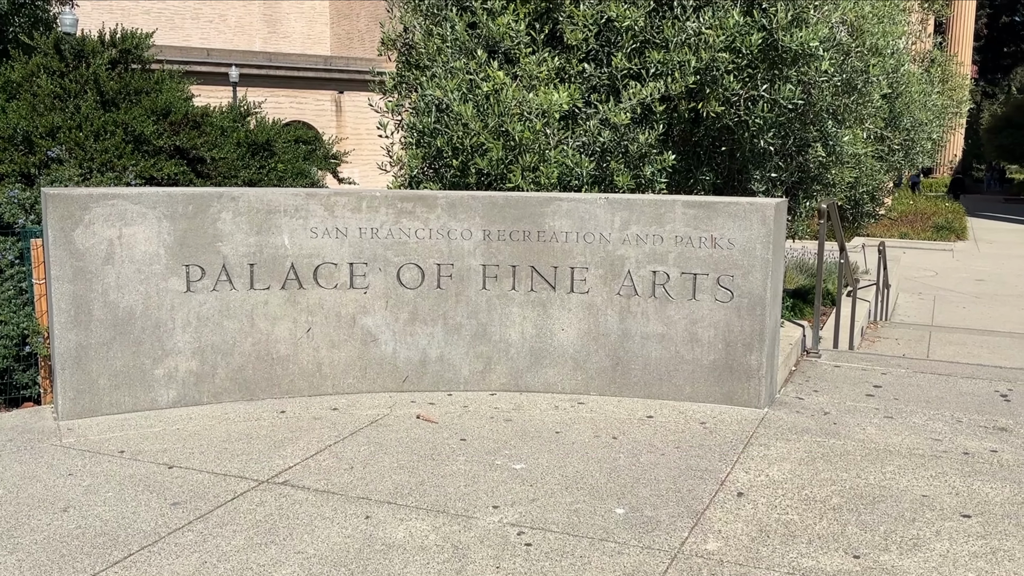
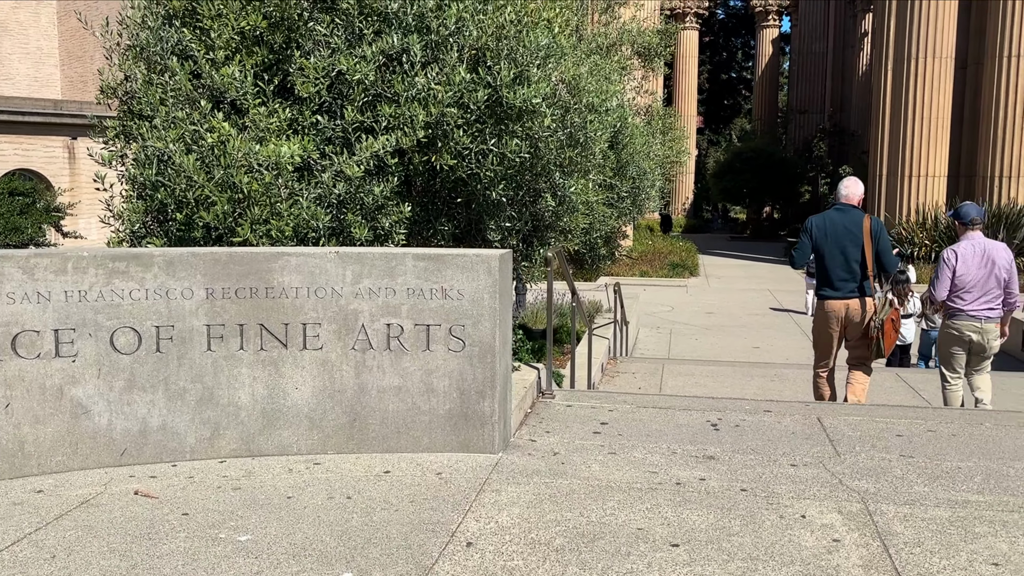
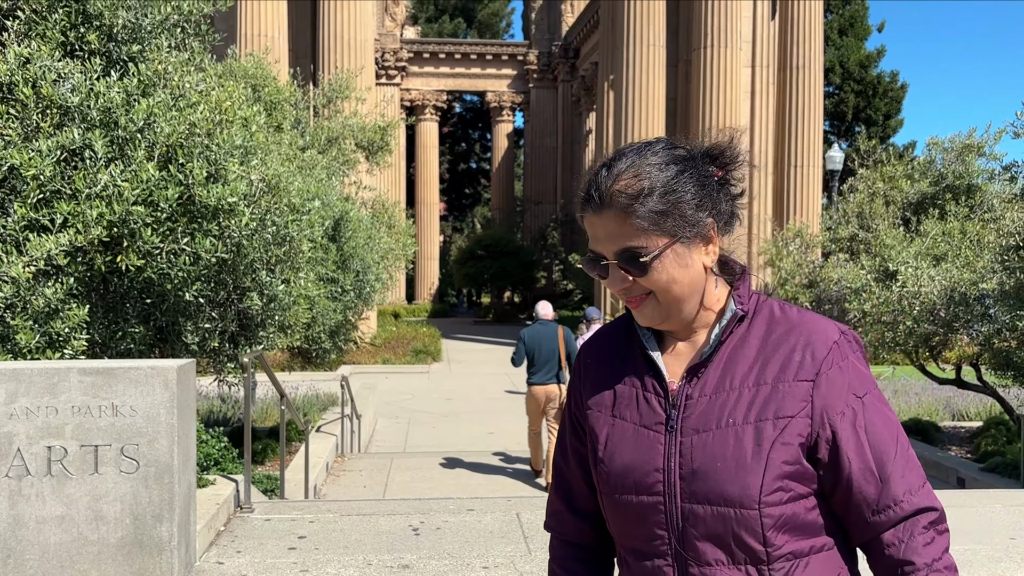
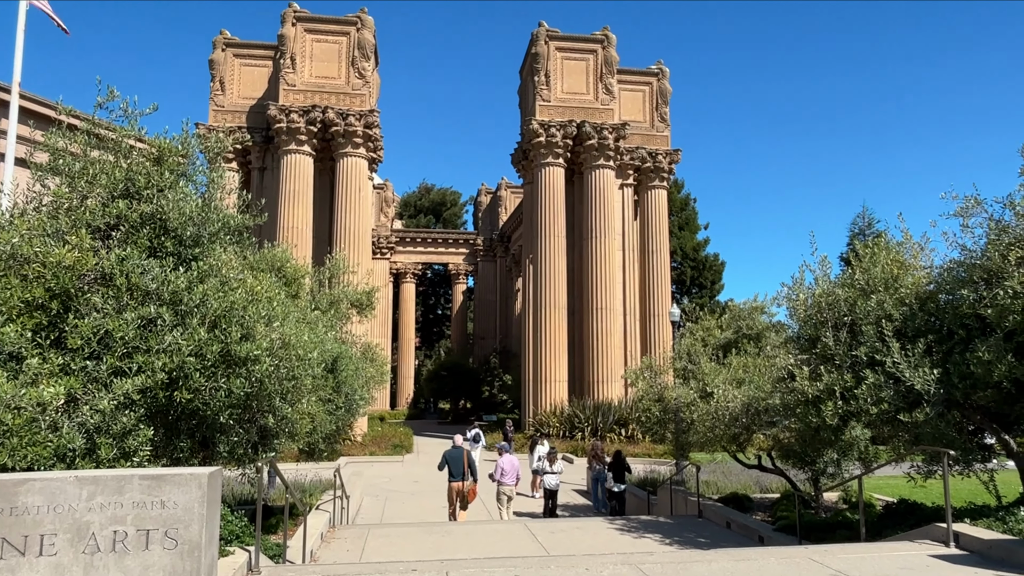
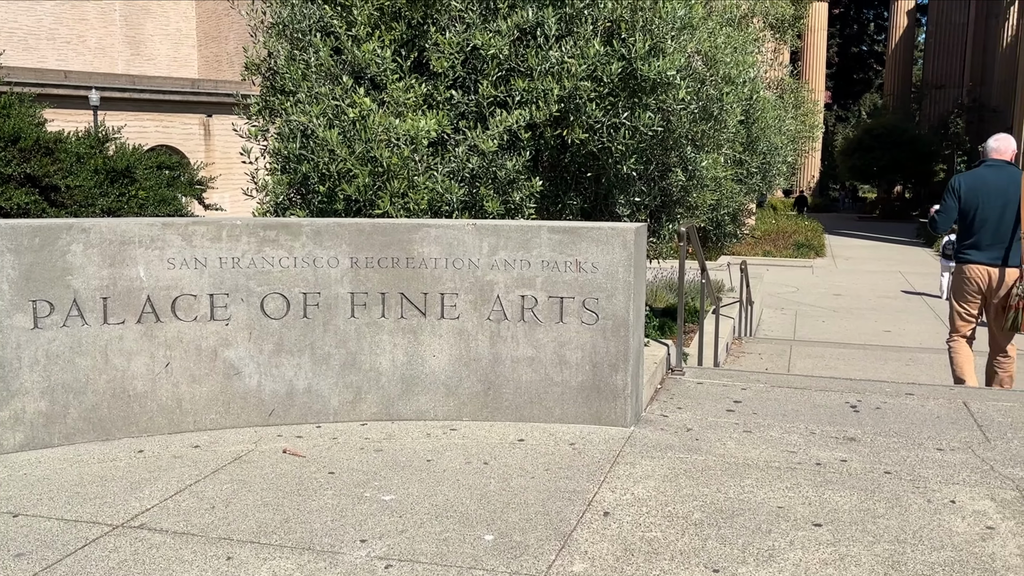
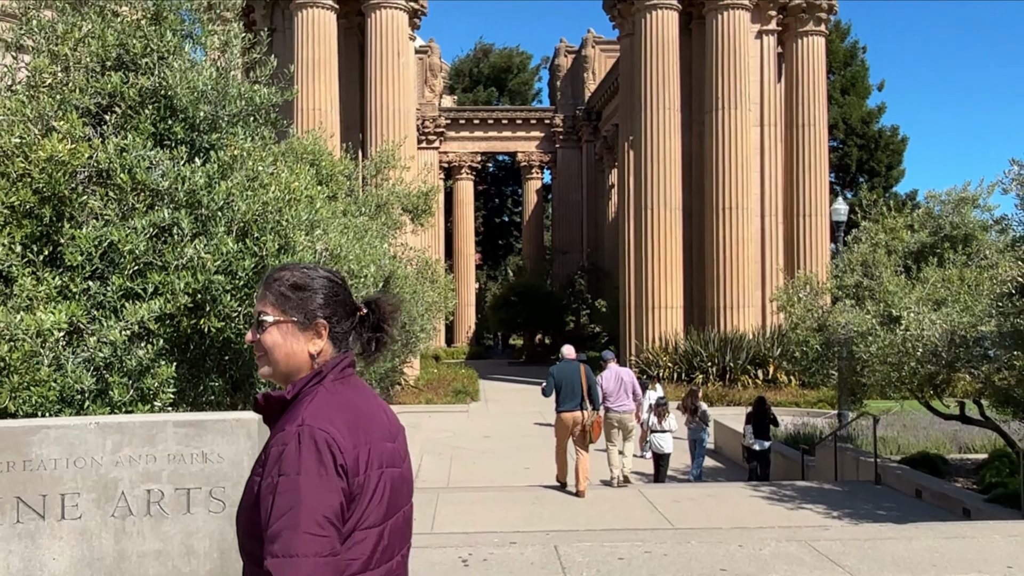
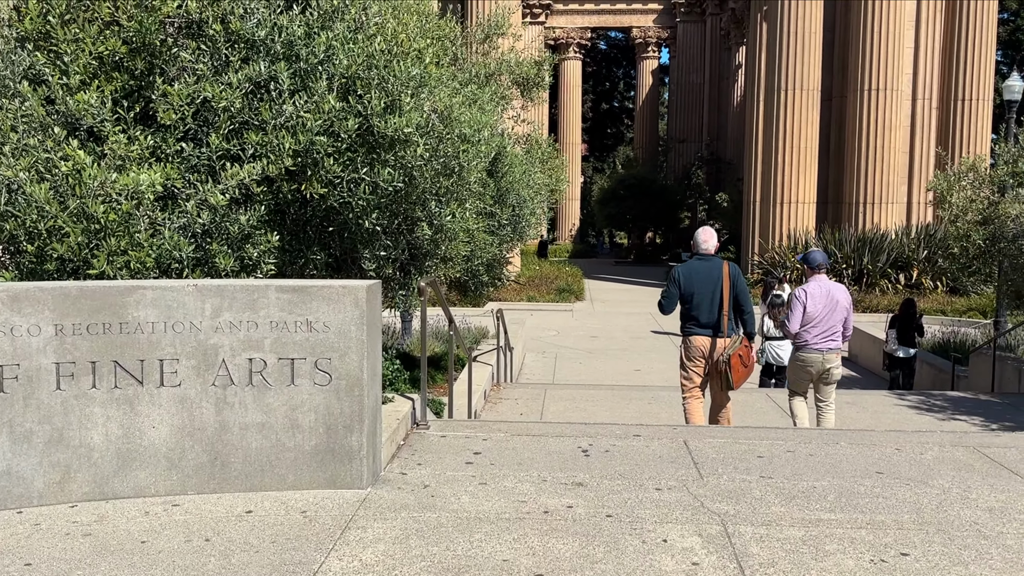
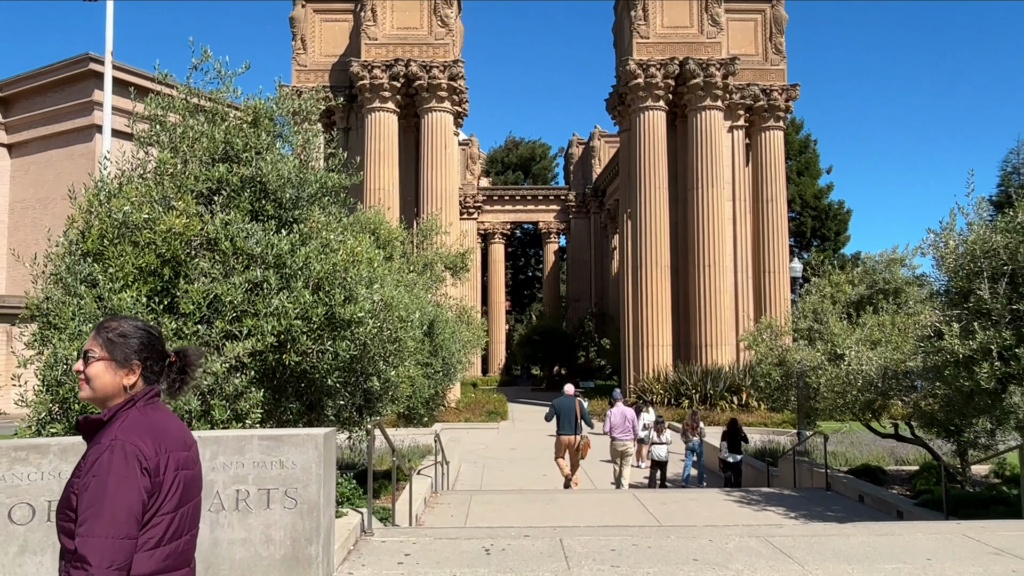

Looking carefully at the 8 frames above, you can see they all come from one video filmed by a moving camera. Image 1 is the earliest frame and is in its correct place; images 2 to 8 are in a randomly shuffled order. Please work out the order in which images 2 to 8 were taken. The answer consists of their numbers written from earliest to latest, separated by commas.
5, 2, 7, 3, 6, 8, 4
